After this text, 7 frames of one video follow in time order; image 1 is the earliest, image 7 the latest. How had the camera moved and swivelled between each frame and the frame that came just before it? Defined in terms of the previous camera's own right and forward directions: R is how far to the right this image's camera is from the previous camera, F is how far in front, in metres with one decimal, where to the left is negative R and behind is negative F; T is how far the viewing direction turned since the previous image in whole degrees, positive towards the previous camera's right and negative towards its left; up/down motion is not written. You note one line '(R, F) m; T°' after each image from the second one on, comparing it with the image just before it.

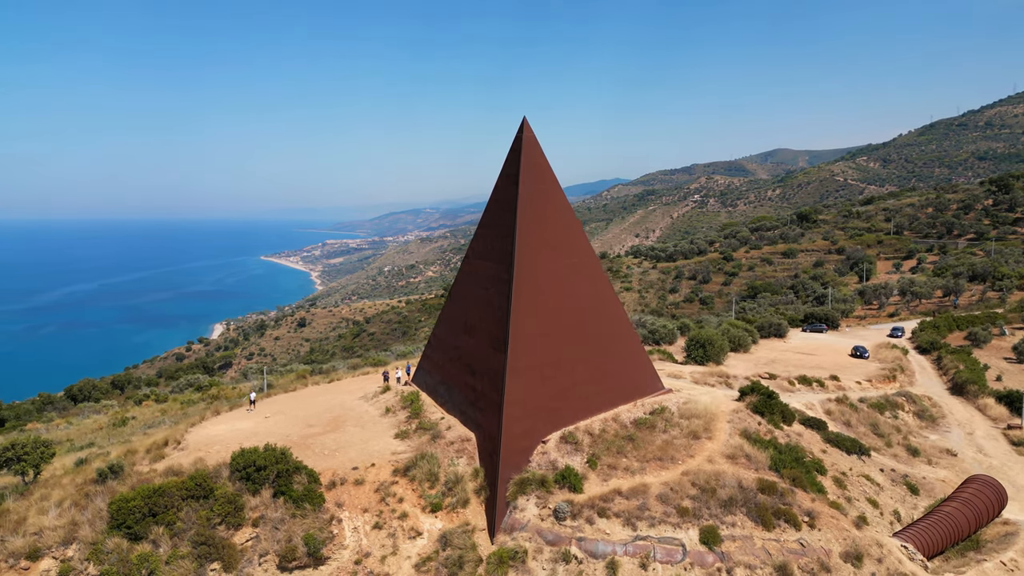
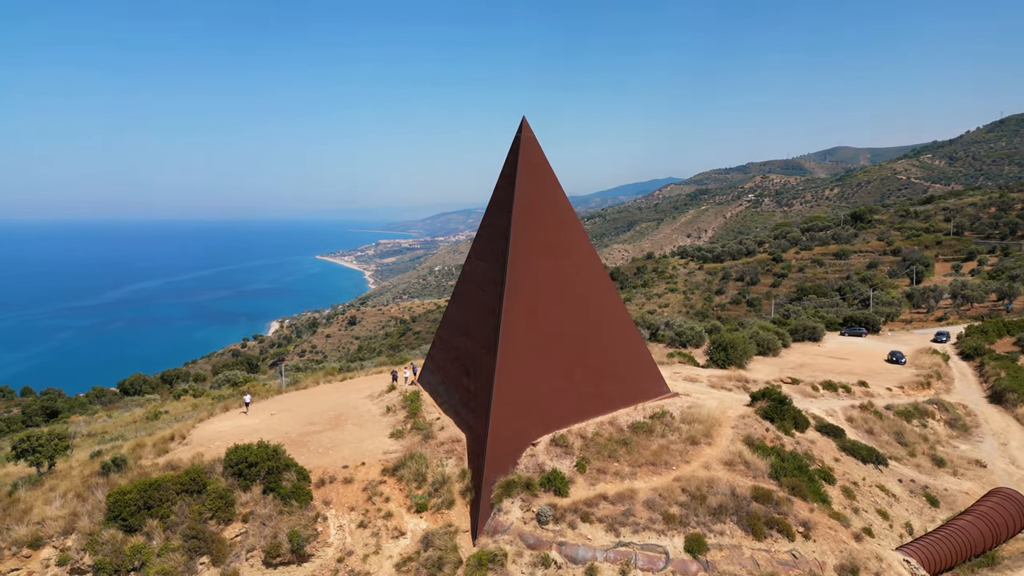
(+0.5, +0.1) m; -2°
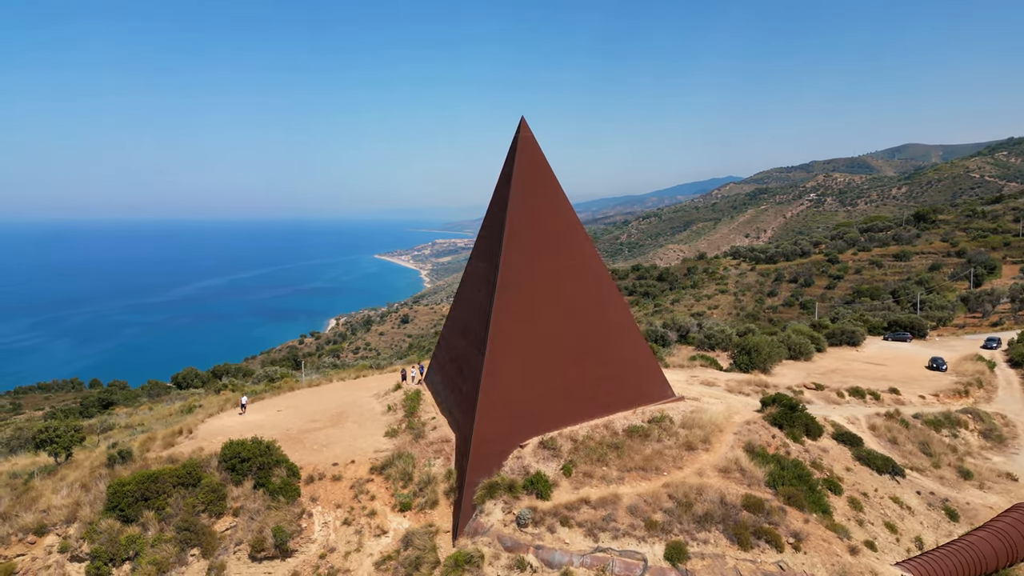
(+0.5, +0.1) m; -2°
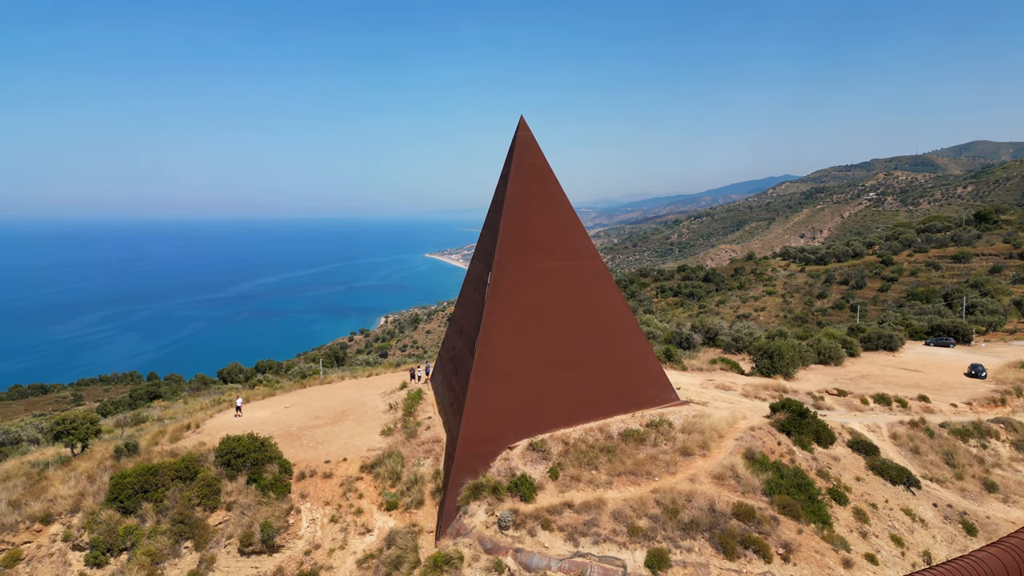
(+0.5, 0.0) m; -2°
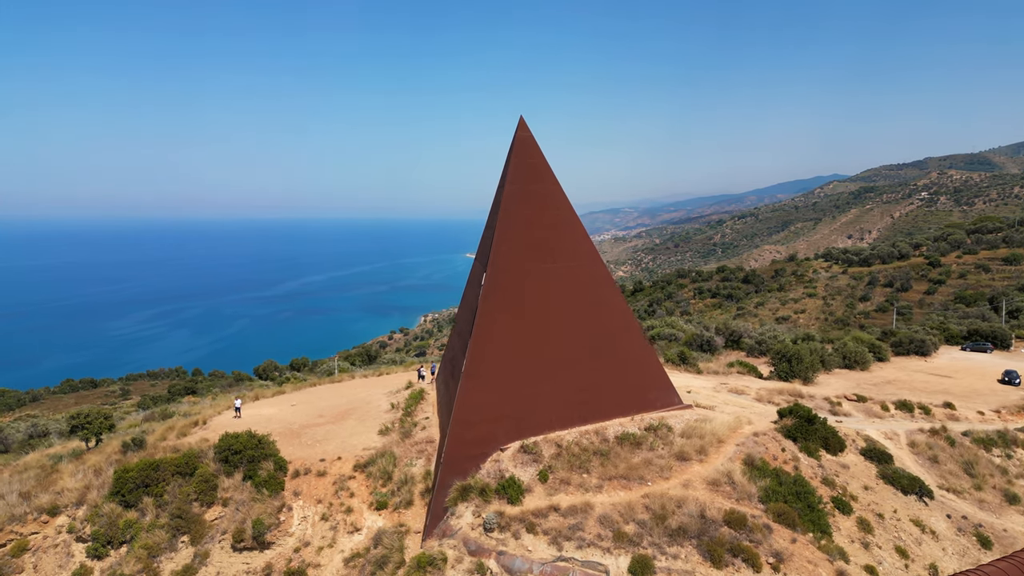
(+0.4, 0.0) m; -2°
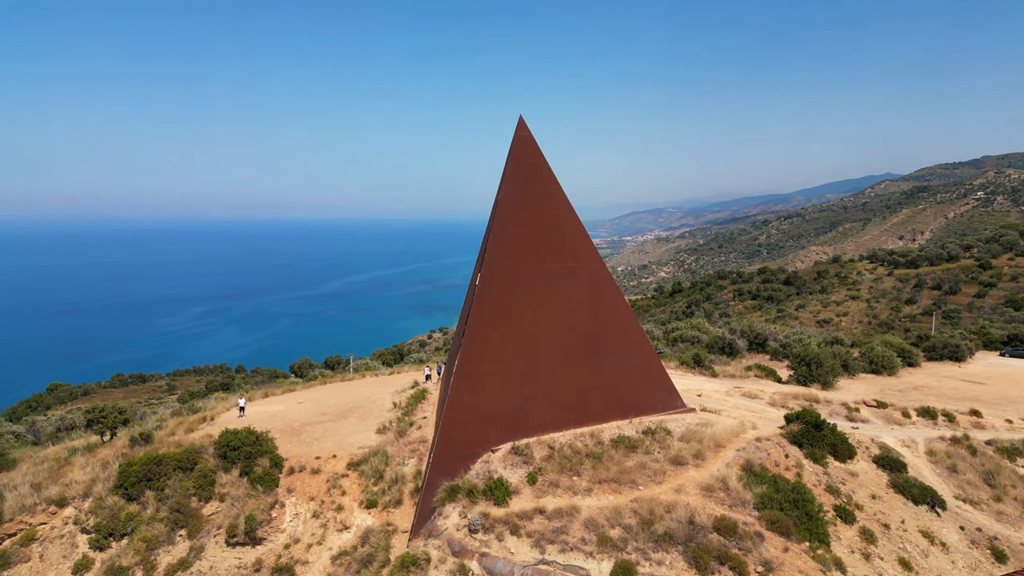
(+0.4, 0.0) m; -2°
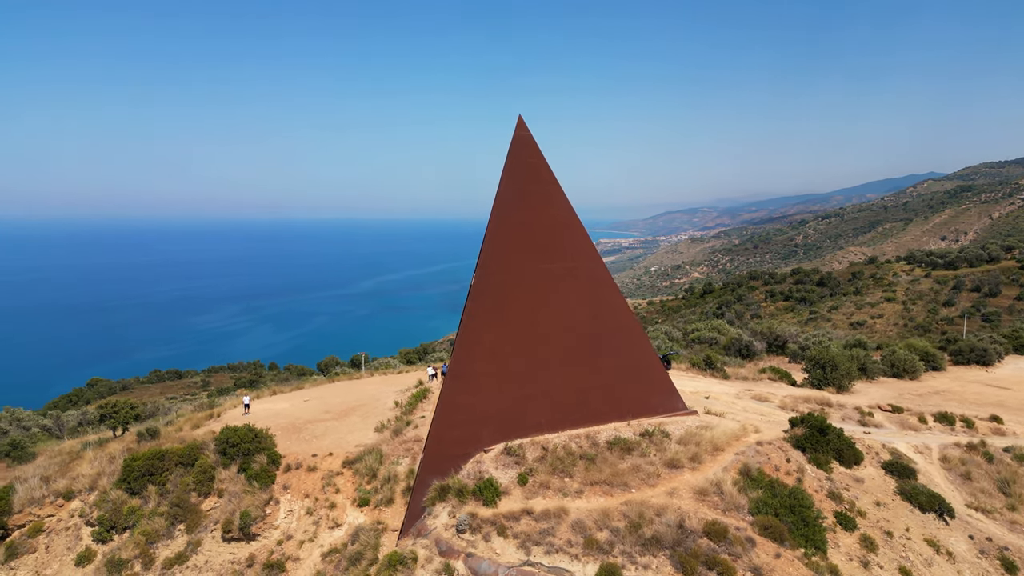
(+0.3, 0.0) m; -1°
